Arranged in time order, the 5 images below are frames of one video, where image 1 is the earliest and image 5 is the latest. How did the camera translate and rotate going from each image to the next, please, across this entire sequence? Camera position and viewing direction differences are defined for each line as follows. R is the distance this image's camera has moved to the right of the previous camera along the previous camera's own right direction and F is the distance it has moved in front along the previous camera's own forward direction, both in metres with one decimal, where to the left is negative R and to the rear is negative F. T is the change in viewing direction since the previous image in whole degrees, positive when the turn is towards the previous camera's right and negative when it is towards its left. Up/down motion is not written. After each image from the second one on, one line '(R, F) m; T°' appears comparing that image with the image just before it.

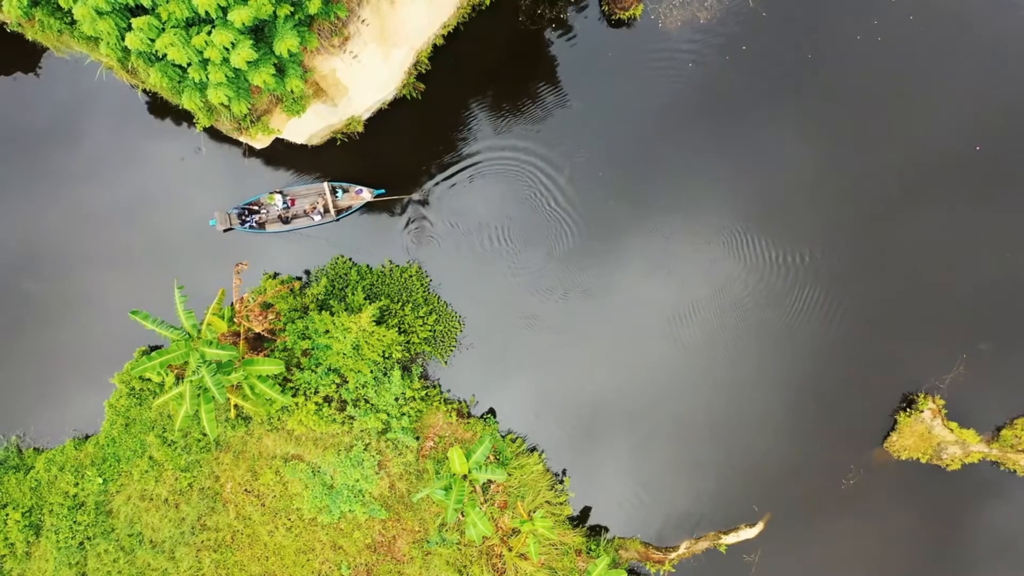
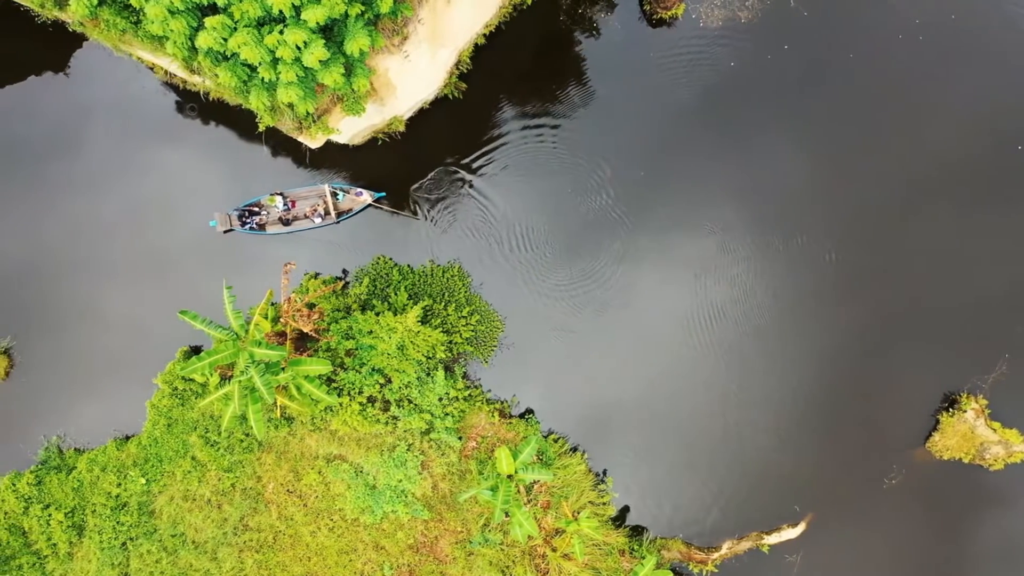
(-0.9, 0.0) m; 0°
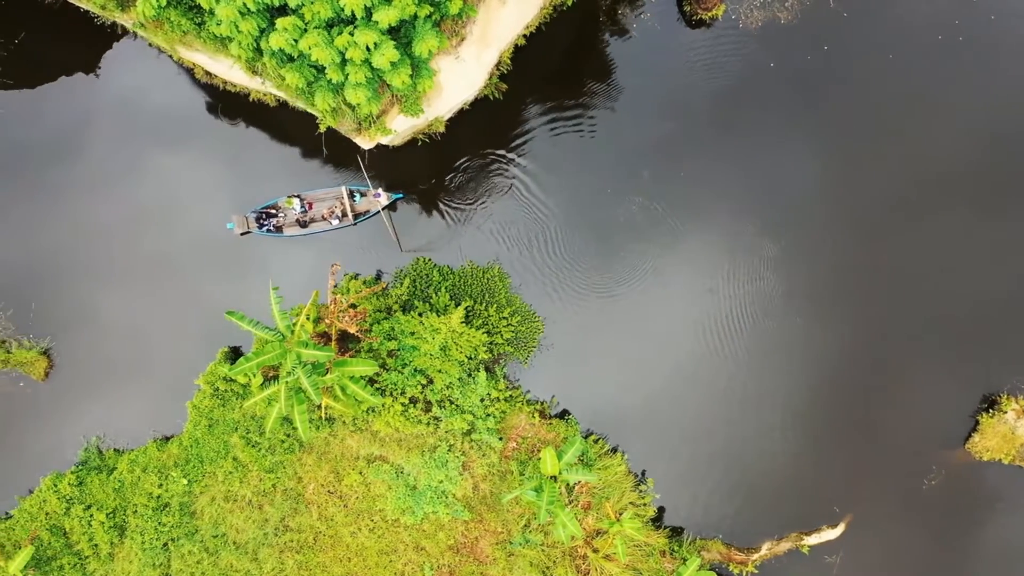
(-0.9, 0.0) m; 0°
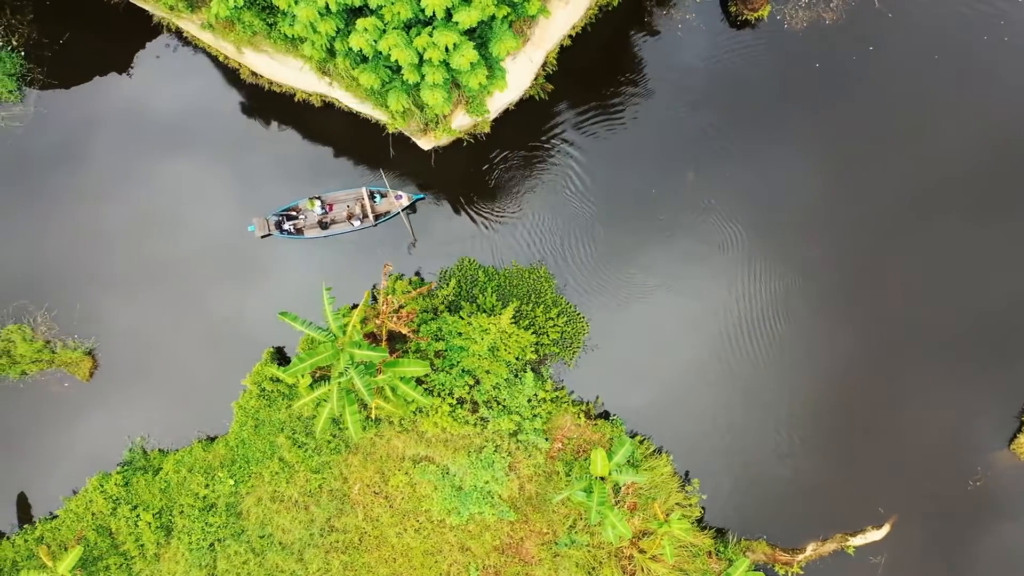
(-1.0, 0.0) m; 0°
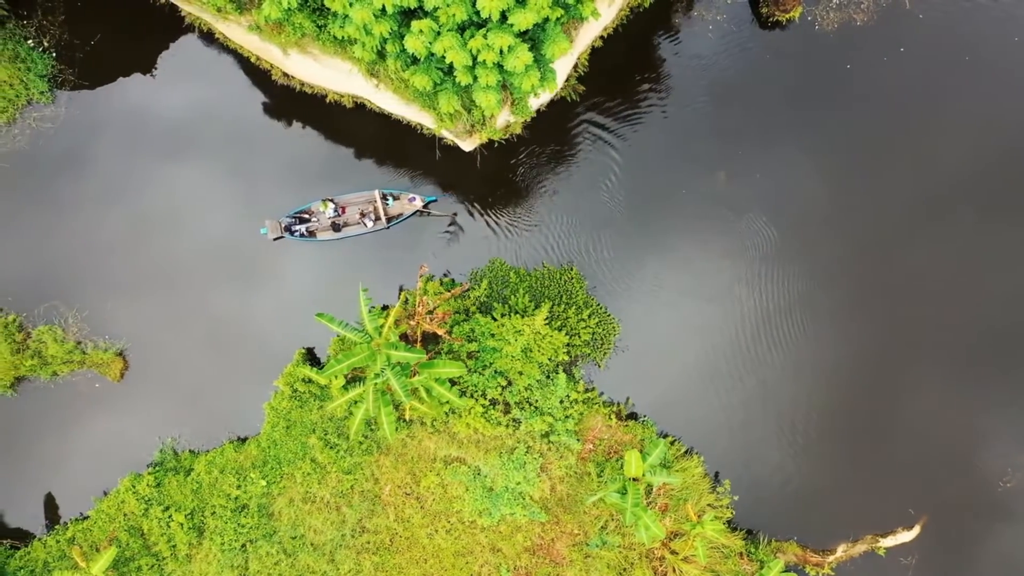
(-0.7, 0.0) m; 0°
